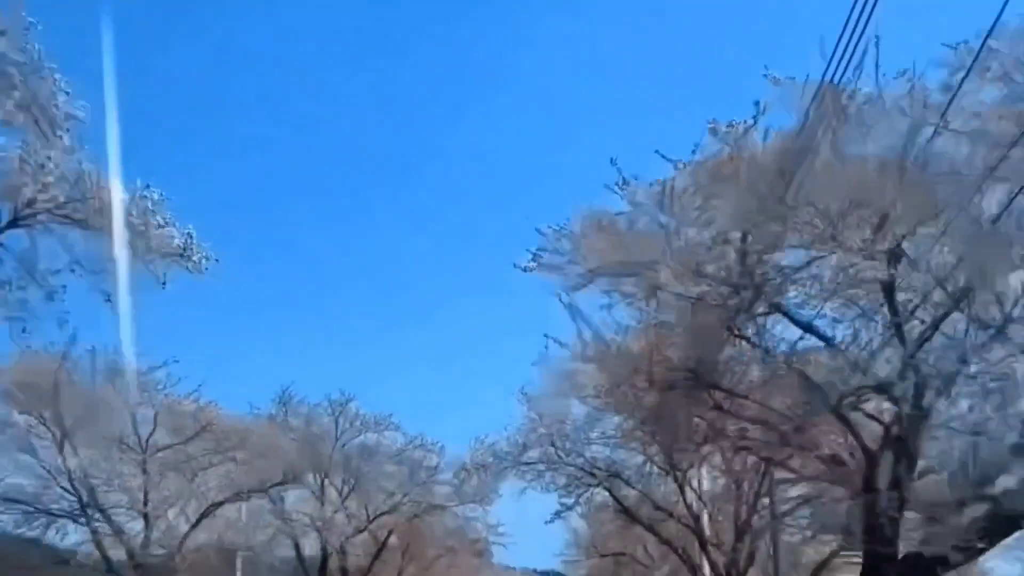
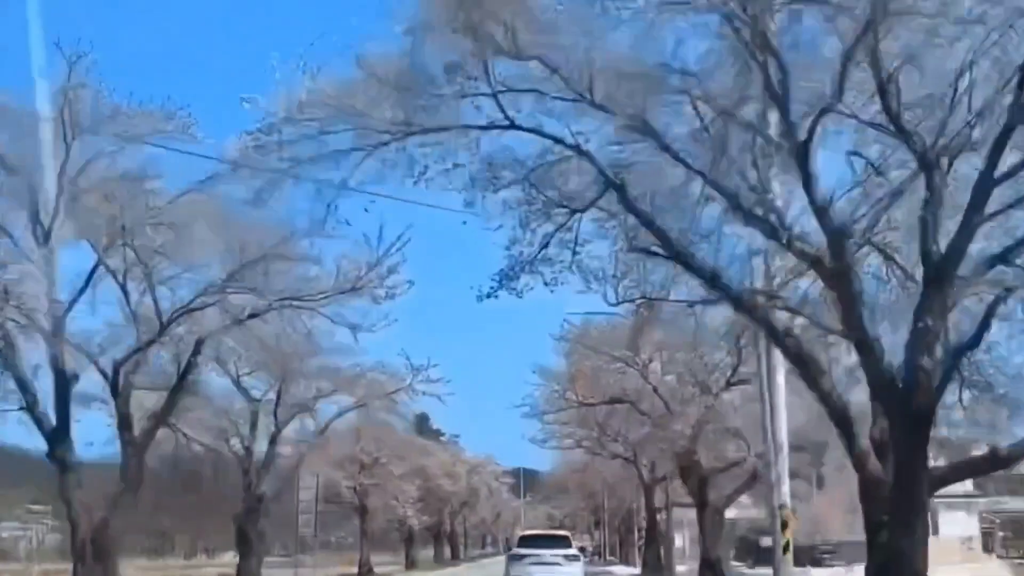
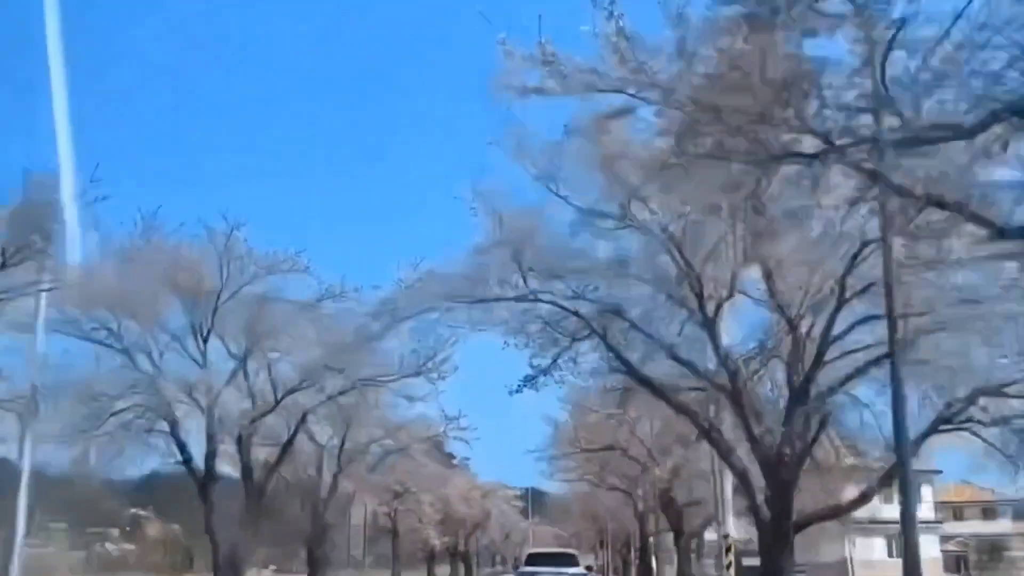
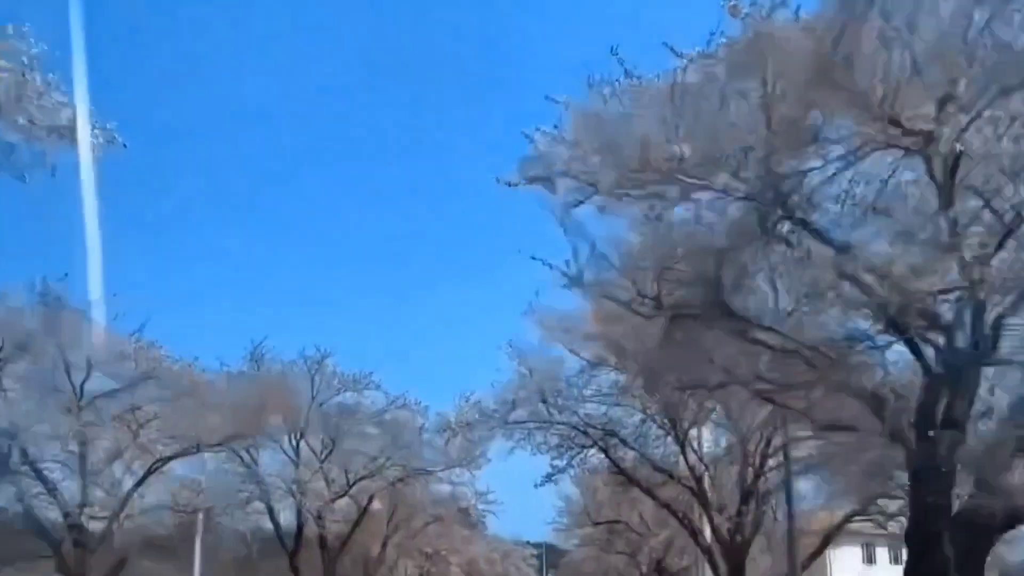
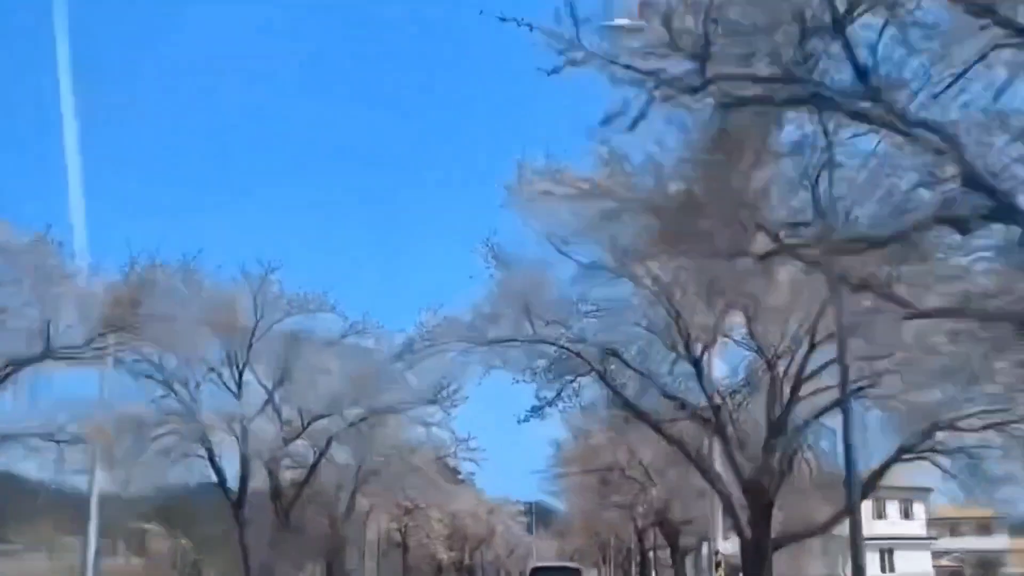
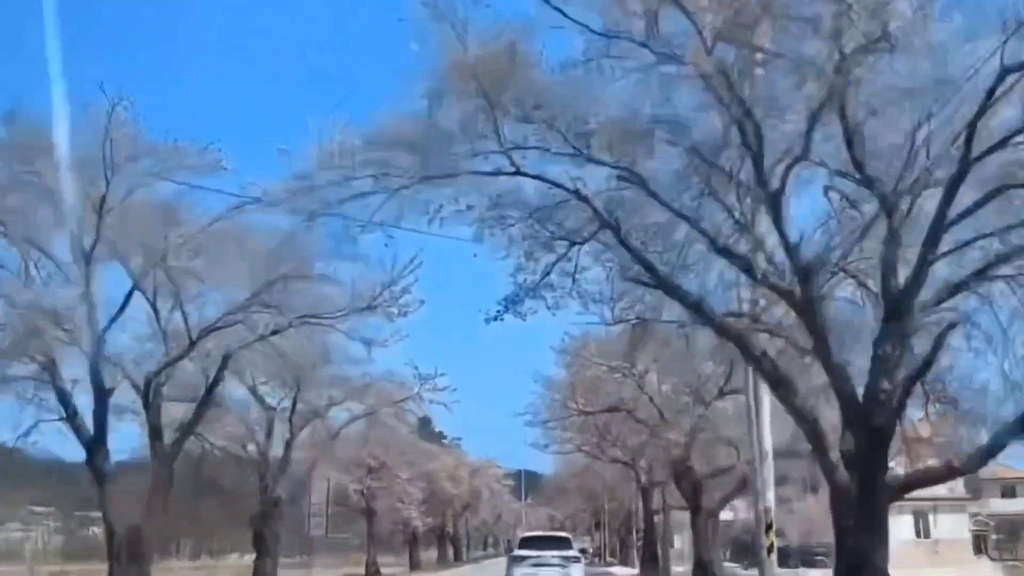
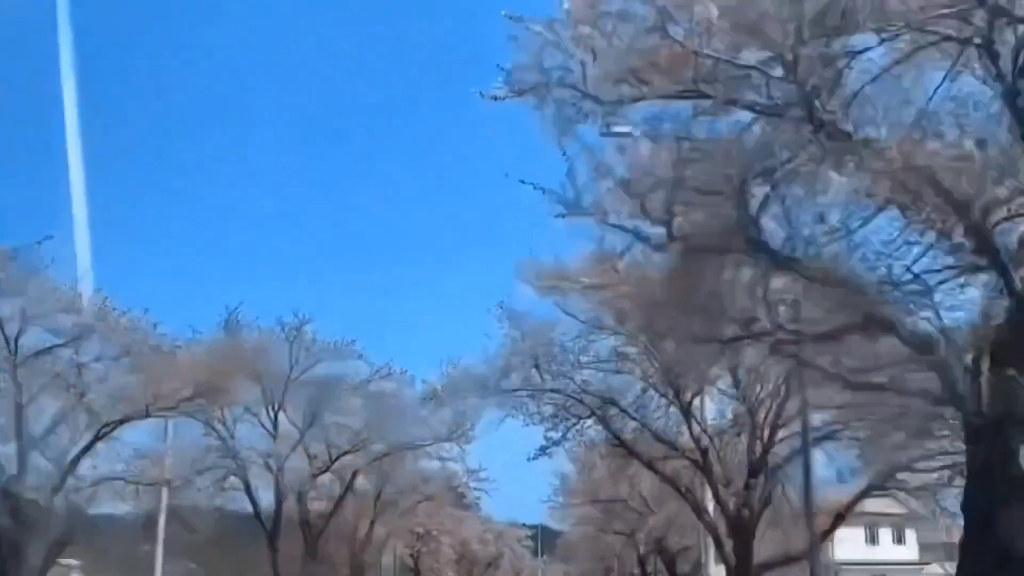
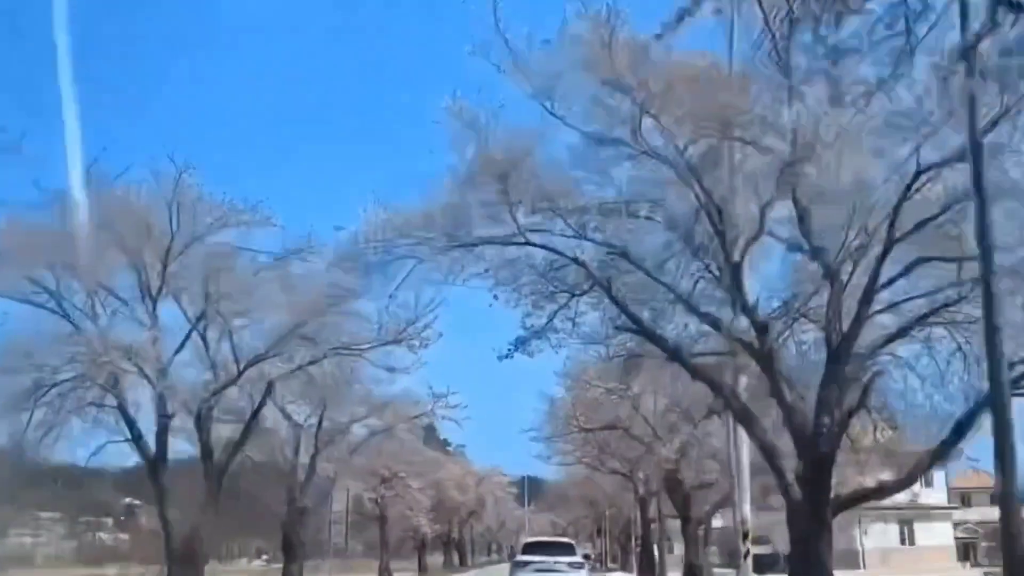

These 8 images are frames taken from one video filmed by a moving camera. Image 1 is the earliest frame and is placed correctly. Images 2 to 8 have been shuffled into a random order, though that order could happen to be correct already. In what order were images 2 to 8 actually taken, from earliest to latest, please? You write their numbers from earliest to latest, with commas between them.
4, 7, 5, 3, 8, 6, 2
